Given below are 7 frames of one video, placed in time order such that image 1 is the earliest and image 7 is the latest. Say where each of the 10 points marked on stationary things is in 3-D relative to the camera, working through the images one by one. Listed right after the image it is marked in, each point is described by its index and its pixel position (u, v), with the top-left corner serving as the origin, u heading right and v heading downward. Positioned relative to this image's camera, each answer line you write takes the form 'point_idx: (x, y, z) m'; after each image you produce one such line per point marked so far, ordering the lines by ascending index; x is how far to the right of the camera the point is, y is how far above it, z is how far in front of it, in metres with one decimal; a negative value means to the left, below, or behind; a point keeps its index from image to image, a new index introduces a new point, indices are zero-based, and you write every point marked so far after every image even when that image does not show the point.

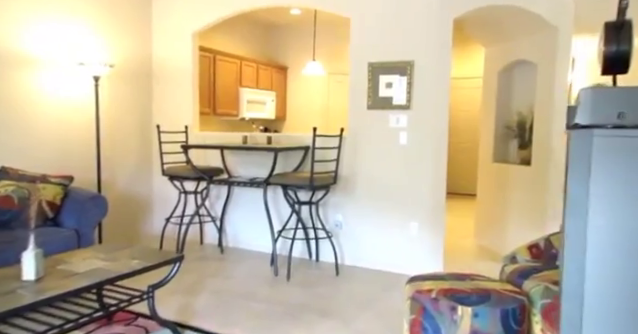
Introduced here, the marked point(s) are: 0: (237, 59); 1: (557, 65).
0: (-1.0, +1.3, +6.0) m
1: (+2.2, +0.9, +4.4) m
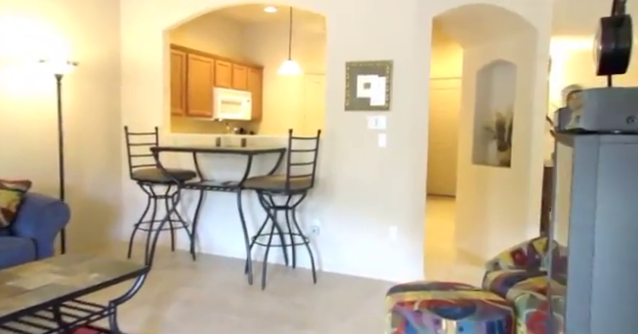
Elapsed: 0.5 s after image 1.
0: (-1.3, +1.3, +5.8) m
1: (+1.9, +0.9, +4.3) m
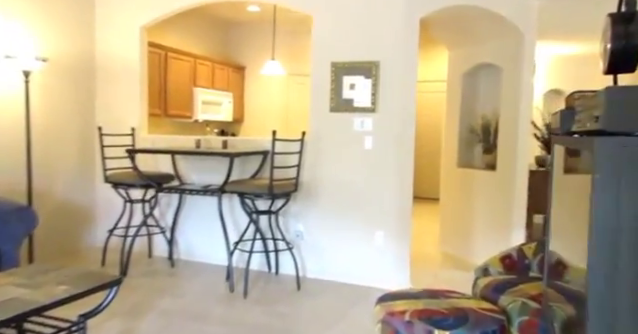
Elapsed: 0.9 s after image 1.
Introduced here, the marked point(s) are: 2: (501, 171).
0: (-1.5, +1.3, +5.6) m
1: (+1.8, +0.9, +4.3) m
2: (+1.7, 0.0, +4.6) m
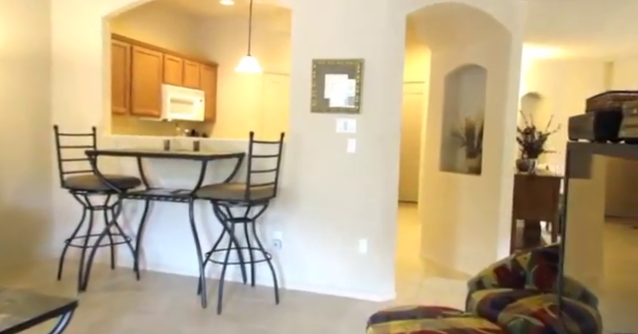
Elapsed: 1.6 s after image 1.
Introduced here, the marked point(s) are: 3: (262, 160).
0: (-1.7, +1.3, +5.2) m
1: (+1.6, +0.8, +4.1) m
2: (+1.5, -0.1, +4.4) m
3: (-0.5, +0.1, +3.9) m
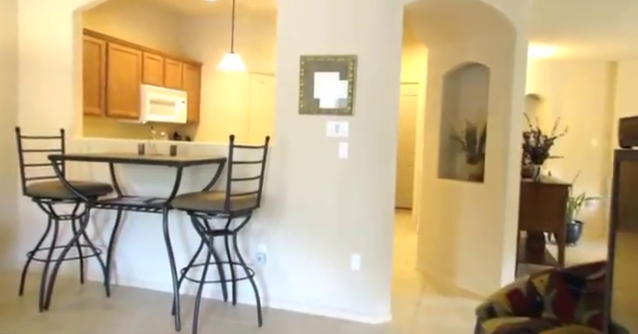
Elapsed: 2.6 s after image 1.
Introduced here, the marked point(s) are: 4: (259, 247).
0: (-1.8, +1.2, +4.9) m
1: (+1.5, +0.8, +3.8) m
2: (+1.4, -0.1, +4.1) m
3: (-0.6, 0.0, +3.6) m
4: (-0.4, -0.6, +3.6) m
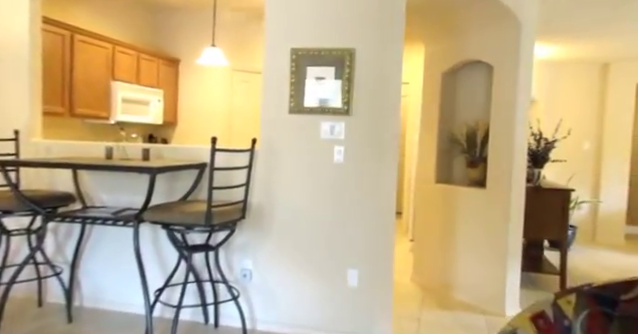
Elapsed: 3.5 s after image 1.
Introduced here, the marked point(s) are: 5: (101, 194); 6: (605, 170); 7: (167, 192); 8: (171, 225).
0: (-2.0, +1.2, +4.5) m
1: (+1.5, +0.7, +3.5) m
2: (+1.4, -0.2, +3.8) m
3: (-0.6, 0.0, +3.2) m
4: (-0.5, -0.6, +3.2) m
5: (-1.5, -0.2, +3.3) m
6: (+4.1, 0.0, +6.9) m
7: (-1.0, -0.2, +3.2) m
8: (-0.8, -0.3, +2.7) m
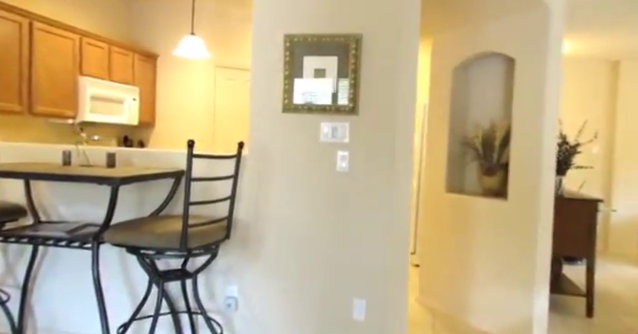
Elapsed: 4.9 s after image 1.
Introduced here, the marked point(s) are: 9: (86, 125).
0: (-2.0, +1.1, +3.9) m
1: (+1.5, +0.7, +3.1) m
2: (+1.3, -0.2, +3.3) m
3: (-0.6, -0.1, +2.7) m
4: (-0.5, -0.7, +2.7) m
5: (-1.5, -0.2, +2.8) m
6: (+4.0, -0.1, +6.5) m
7: (-1.0, -0.2, +2.7) m
8: (-0.8, -0.4, +2.2) m
9: (-2.1, +0.4, +4.6) m
